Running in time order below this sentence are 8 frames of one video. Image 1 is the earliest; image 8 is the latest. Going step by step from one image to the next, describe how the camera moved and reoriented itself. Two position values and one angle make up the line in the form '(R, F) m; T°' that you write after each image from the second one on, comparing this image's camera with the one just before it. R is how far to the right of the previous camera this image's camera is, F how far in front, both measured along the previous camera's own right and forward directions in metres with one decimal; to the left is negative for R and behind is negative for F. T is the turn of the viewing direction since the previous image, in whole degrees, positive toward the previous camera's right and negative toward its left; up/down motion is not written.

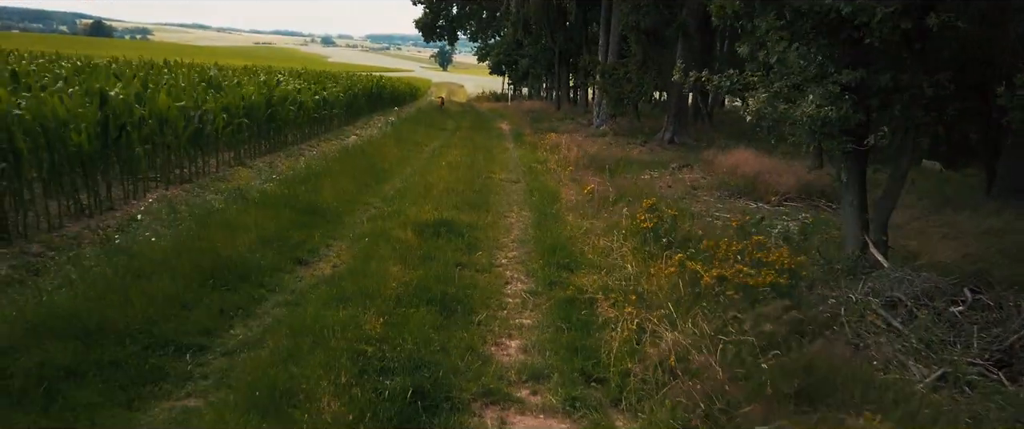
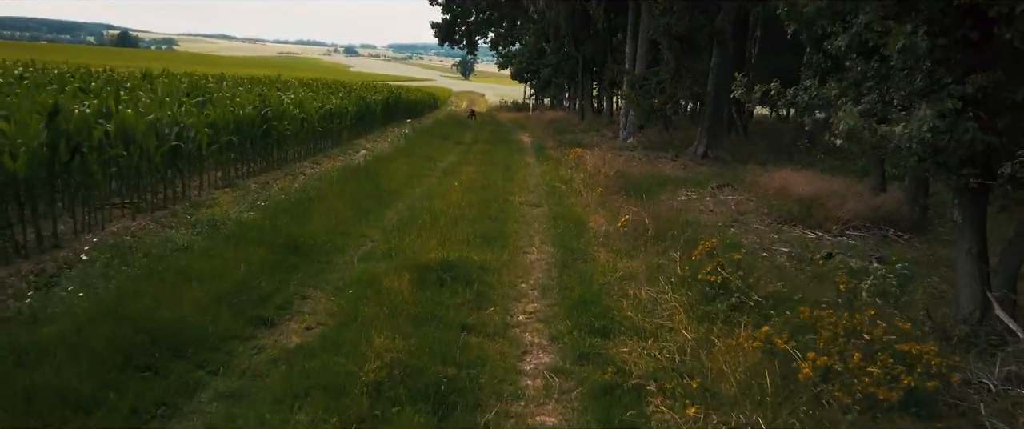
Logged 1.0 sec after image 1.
(0.0, +1.5) m; -1°
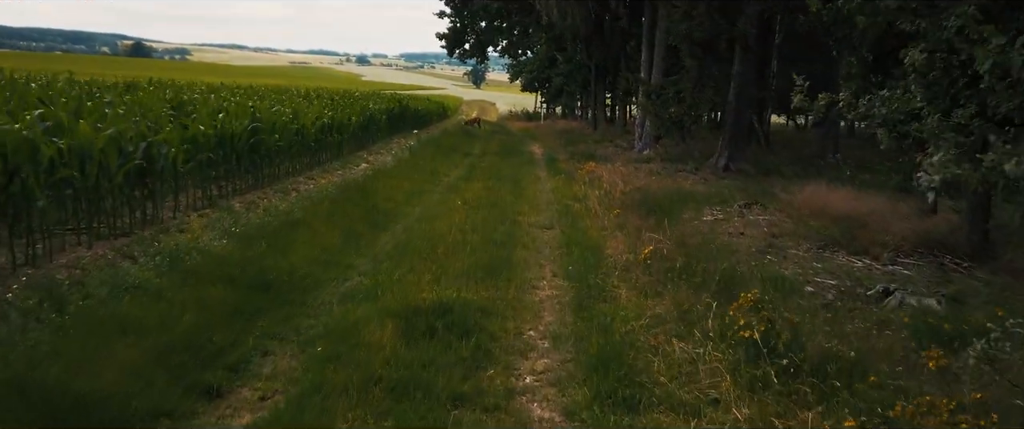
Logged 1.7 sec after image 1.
(0.0, +1.1) m; -1°
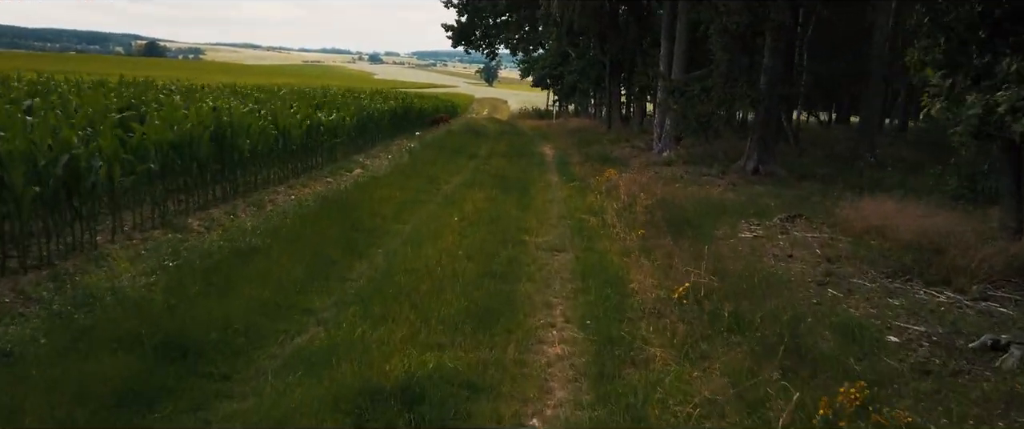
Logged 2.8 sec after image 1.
(+0.1, +1.7) m; -1°
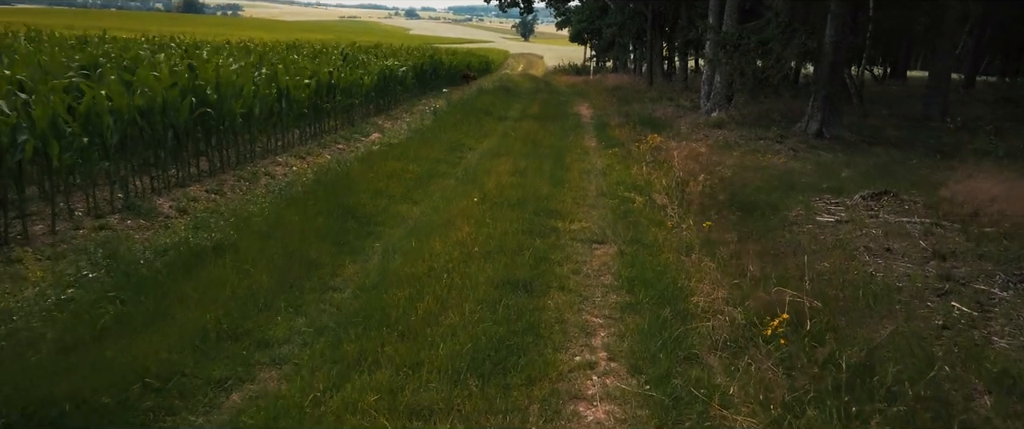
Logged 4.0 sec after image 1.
(+0.1, +1.7) m; -2°
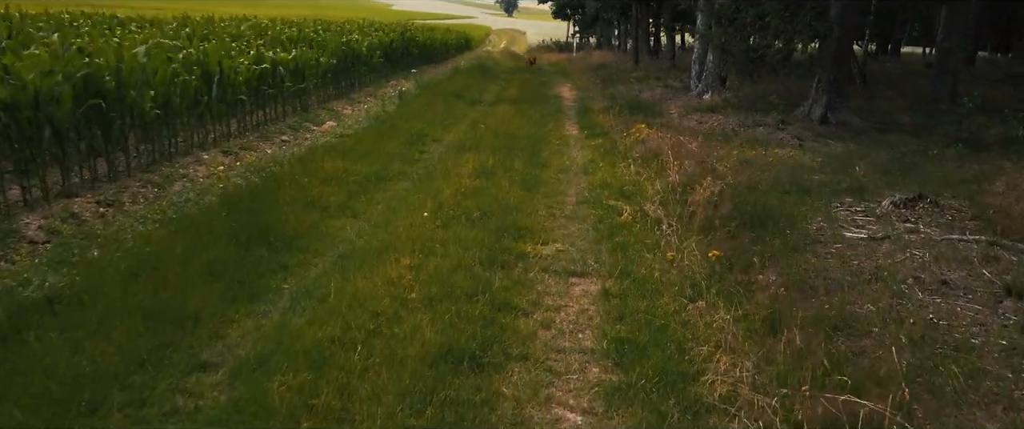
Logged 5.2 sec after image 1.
(+0.2, +1.6) m; +1°
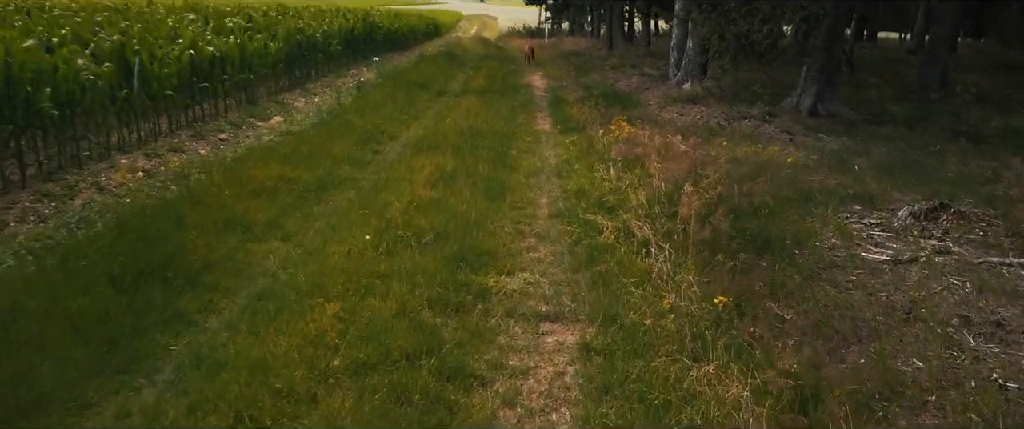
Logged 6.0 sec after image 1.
(+0.1, +1.2) m; +2°
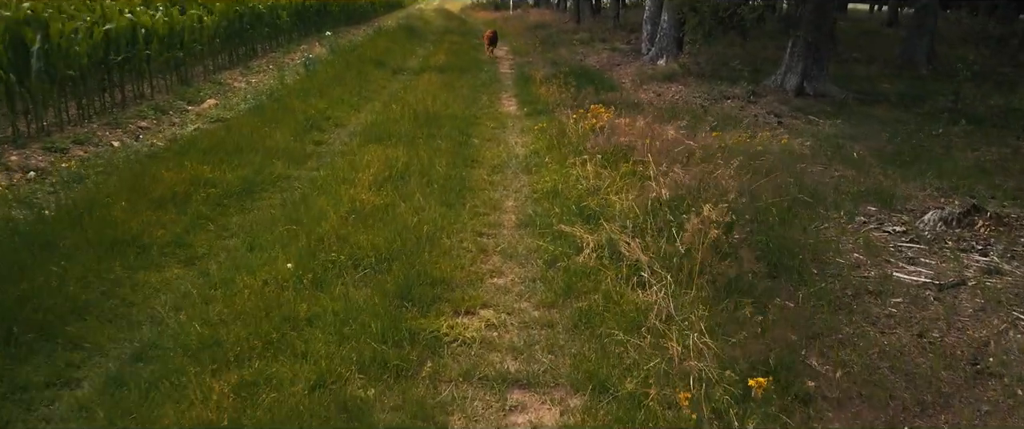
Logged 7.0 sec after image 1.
(0.0, +1.2) m; +2°
